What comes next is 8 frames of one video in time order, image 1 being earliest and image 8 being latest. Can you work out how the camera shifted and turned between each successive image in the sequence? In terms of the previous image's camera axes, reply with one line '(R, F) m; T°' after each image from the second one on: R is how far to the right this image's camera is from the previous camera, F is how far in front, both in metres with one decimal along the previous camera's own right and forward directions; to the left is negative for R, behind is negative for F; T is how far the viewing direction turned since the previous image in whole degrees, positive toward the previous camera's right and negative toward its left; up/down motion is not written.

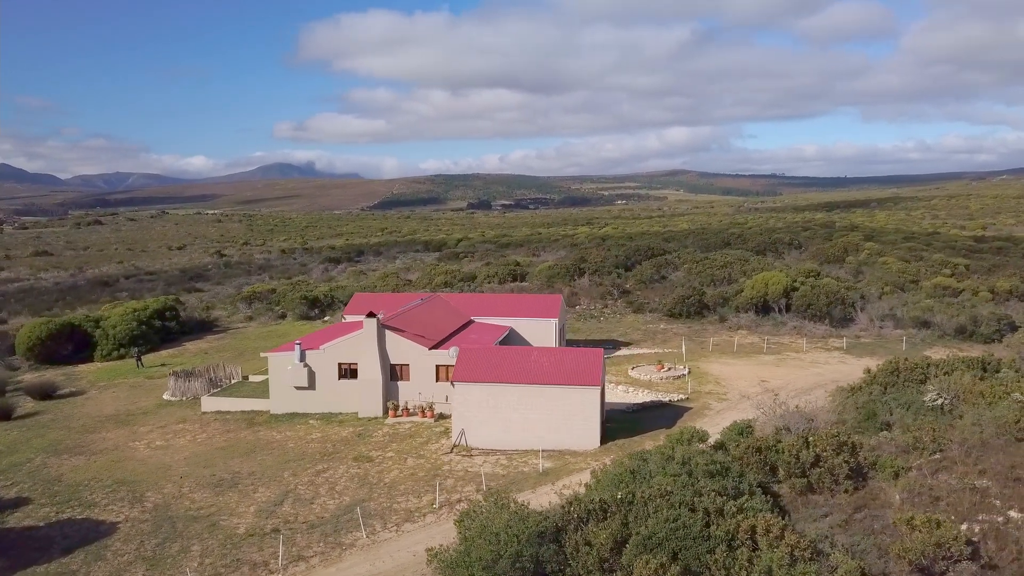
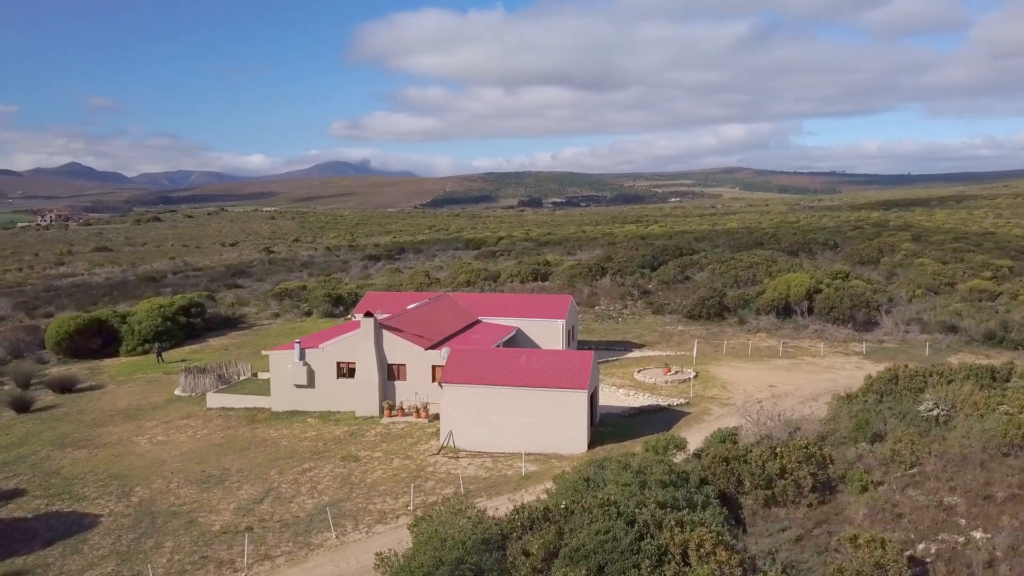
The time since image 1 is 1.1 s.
(+1.5, +0.2) m; -4°
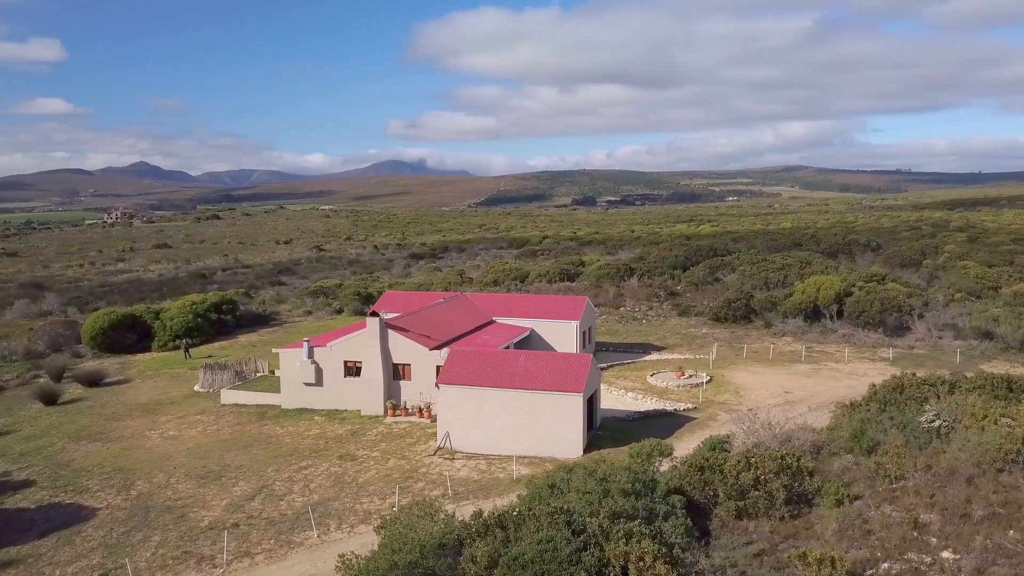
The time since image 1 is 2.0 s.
(+1.3, +0.2) m; -4°
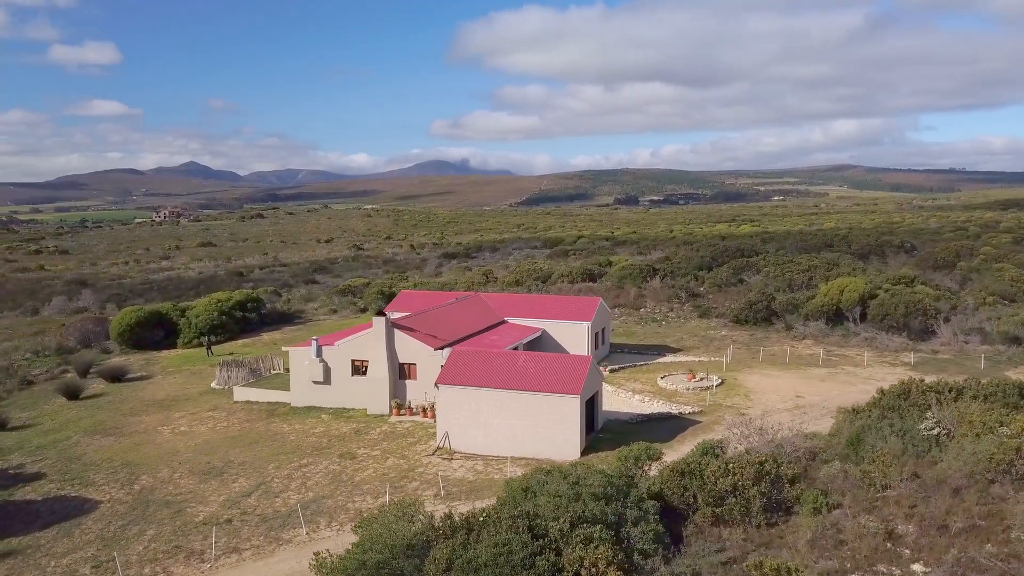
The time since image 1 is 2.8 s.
(+1.0, +0.1) m; -3°
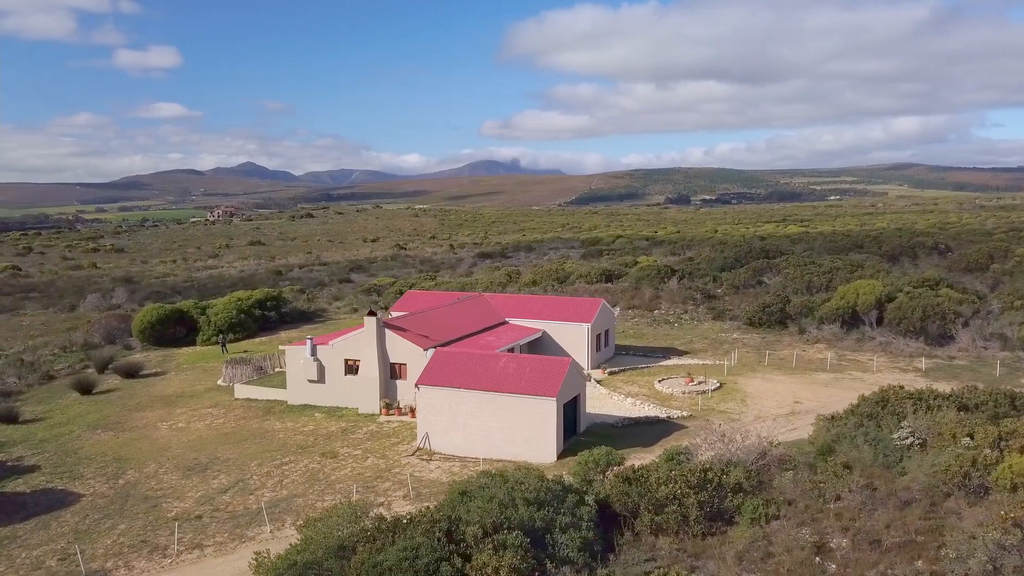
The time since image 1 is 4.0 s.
(+1.6, +0.2) m; -3°
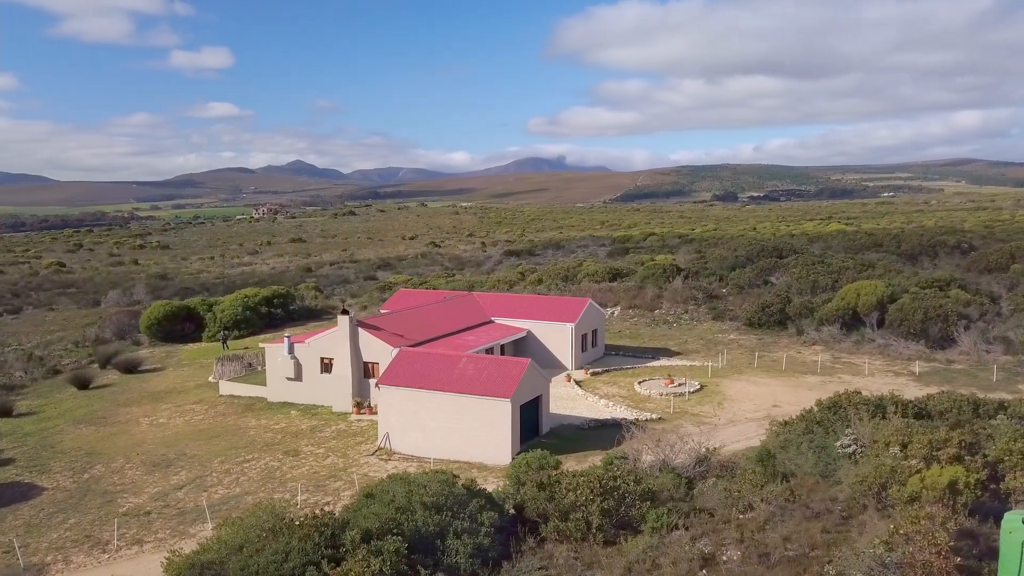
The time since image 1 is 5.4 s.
(+2.0, +0.2) m; -3°
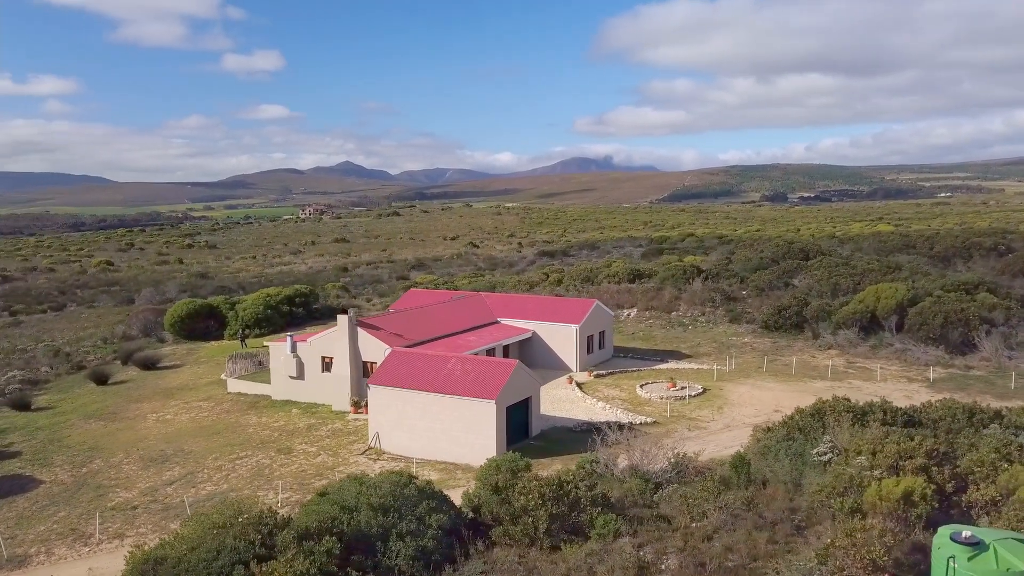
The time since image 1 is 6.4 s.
(+1.3, +0.1) m; -3°
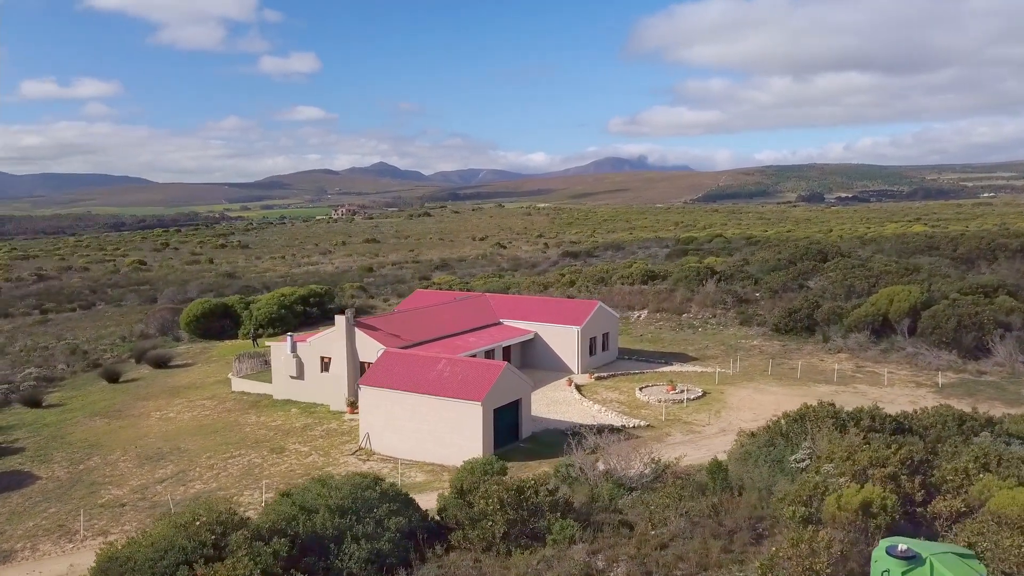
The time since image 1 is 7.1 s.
(+1.0, +0.1) m; -2°
